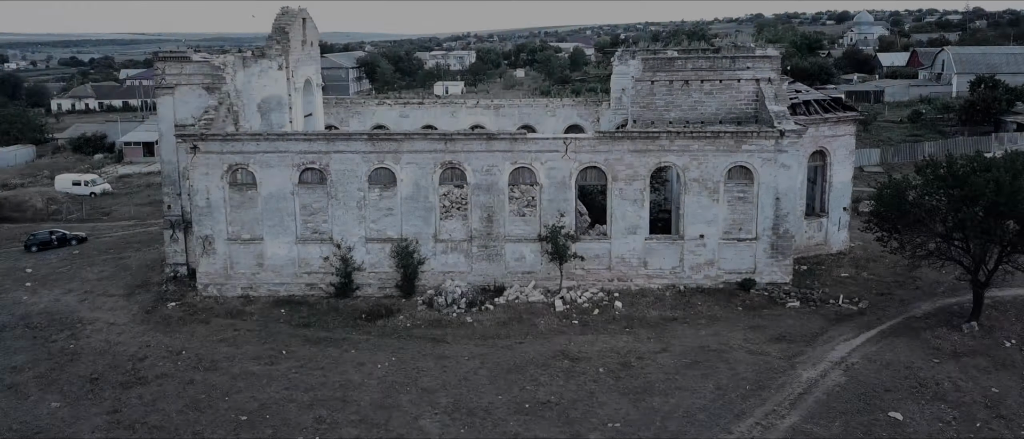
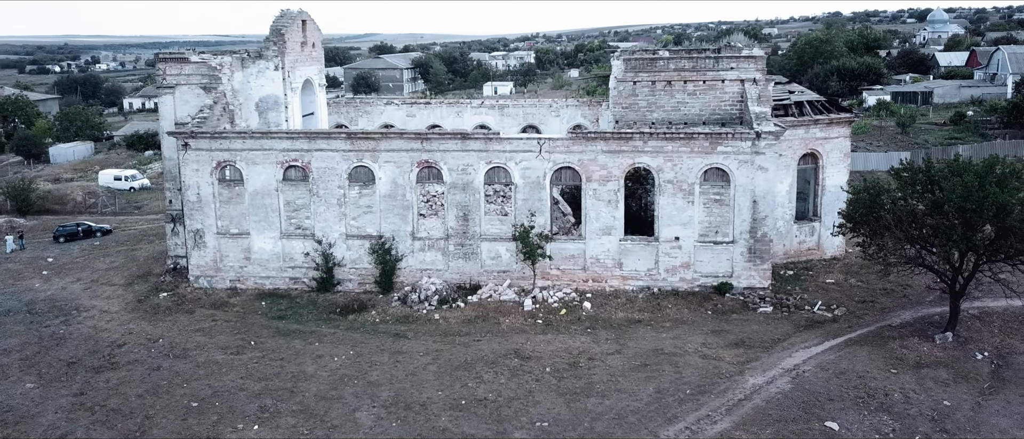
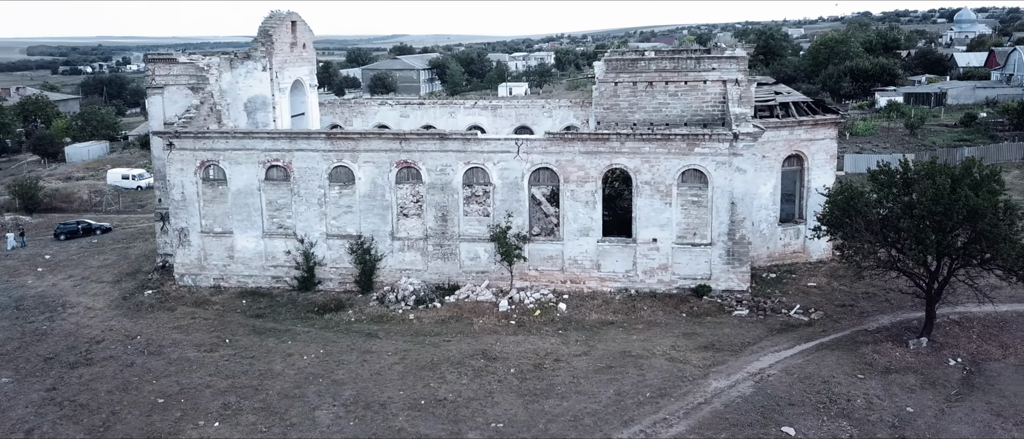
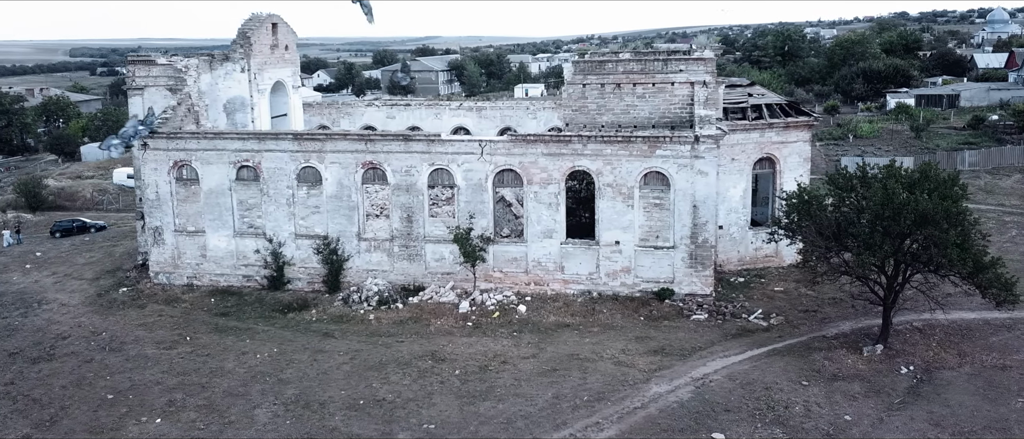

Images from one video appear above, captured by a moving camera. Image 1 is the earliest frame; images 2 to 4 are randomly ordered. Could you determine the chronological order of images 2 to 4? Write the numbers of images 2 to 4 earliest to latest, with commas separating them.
2, 3, 4
